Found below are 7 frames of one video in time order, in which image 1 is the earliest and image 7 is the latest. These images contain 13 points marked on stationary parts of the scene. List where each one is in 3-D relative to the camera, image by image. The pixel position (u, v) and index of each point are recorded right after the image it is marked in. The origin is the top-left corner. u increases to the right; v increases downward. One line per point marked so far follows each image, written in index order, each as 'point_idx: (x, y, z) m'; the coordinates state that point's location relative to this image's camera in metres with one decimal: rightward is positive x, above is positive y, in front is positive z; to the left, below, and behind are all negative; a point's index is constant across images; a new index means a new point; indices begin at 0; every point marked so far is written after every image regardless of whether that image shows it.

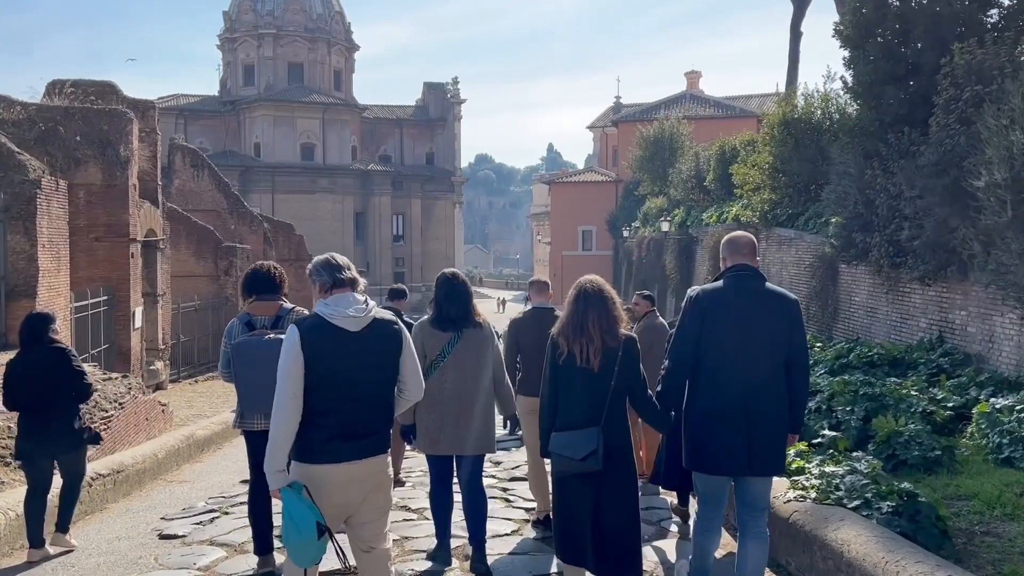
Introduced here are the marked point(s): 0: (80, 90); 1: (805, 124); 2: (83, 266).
0: (-8.2, +3.7, +17.6) m
1: (+5.7, +3.2, +18.2) m
2: (-7.4, +0.4, +15.9) m
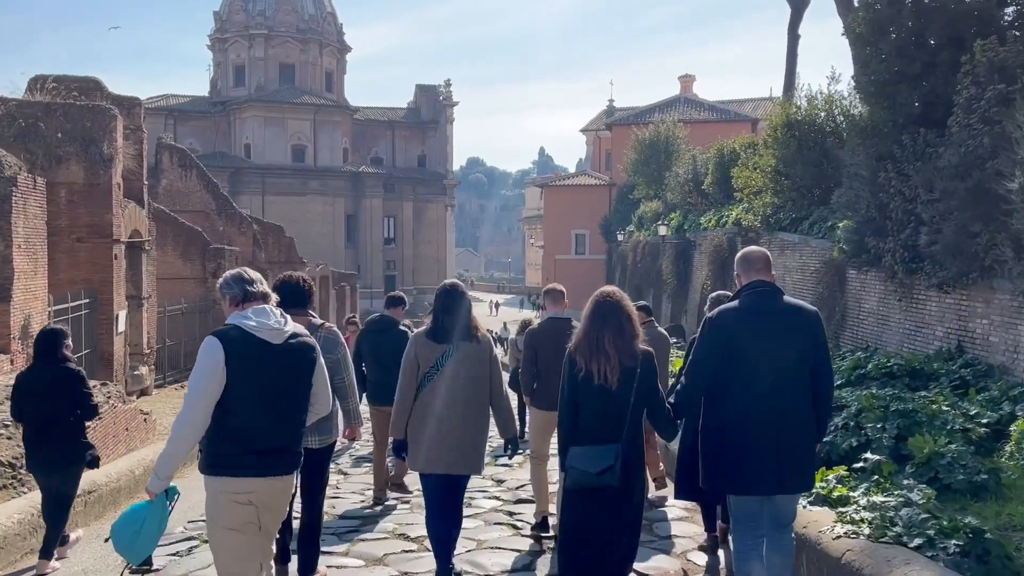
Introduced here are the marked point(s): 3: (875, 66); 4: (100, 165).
0: (-8.2, +3.7, +17.0) m
1: (+5.7, +3.1, +17.8) m
2: (-7.4, +0.3, +15.4) m
3: (+4.6, +2.8, +11.8) m
4: (-6.7, +2.0, +15.1) m
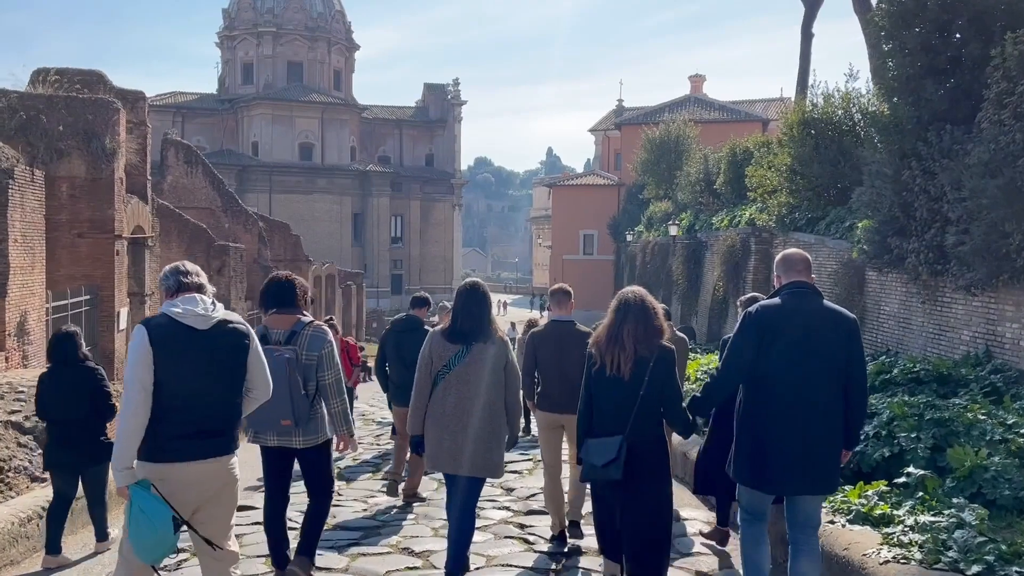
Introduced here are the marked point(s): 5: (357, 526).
0: (-8.0, +3.8, +16.7) m
1: (+5.9, +3.1, +17.4) m
2: (-7.3, +0.4, +15.1) m
3: (+4.8, +2.8, +11.4) m
4: (-6.5, +2.0, +14.8) m
5: (-1.1, -1.7, +6.7) m
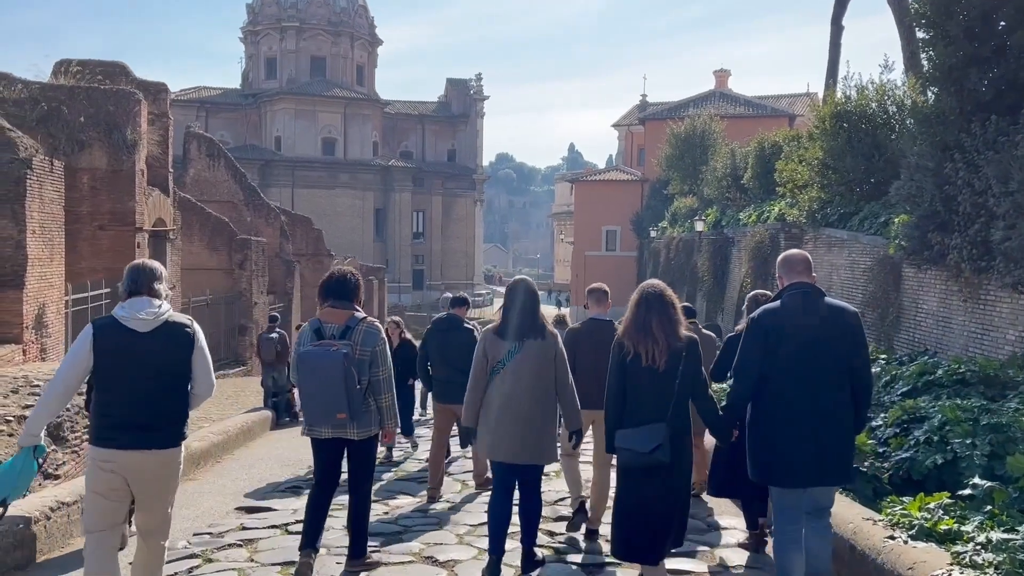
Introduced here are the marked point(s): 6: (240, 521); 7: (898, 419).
0: (-7.6, +3.9, +16.6) m
1: (+6.3, +3.1, +17.0) m
2: (-6.9, +0.5, +14.9) m
3: (+5.1, +2.8, +11.0) m
4: (-6.1, +2.2, +14.6) m
5: (-0.9, -1.7, +6.4) m
6: (-2.0, -1.7, +6.7) m
7: (+2.8, -0.9, +6.6) m
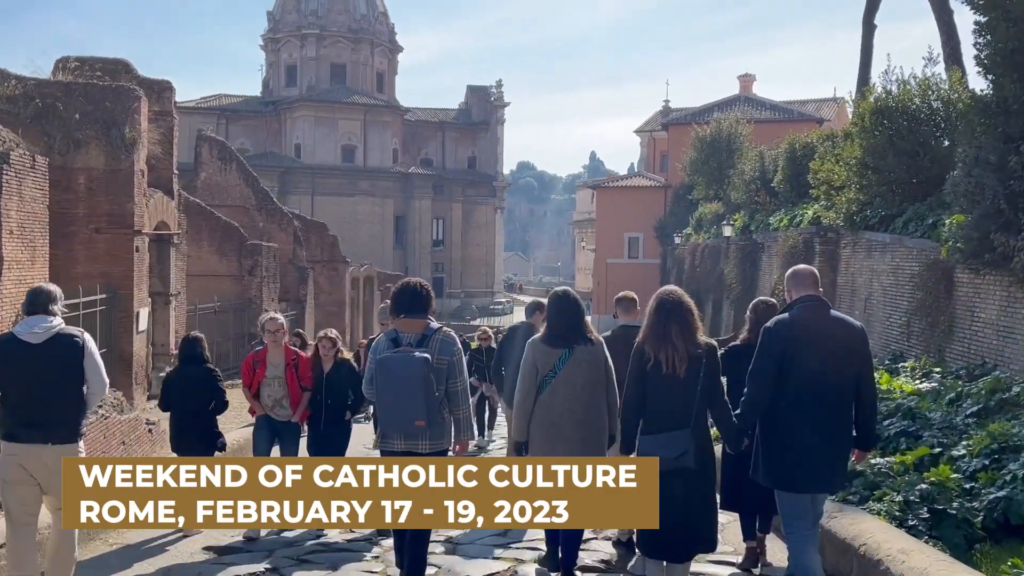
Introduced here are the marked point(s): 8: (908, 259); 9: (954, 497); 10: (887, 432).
0: (-7.3, +3.8, +15.9) m
1: (+6.7, +3.0, +16.0) m
2: (-6.6, +0.4, +14.2) m
3: (+5.3, +2.8, +10.0) m
4: (-5.8, +2.1, +13.8) m
5: (-0.8, -1.7, +5.5) m
6: (-1.9, -1.7, +5.8) m
7: (+2.9, -1.0, +5.6) m
8: (+5.6, +0.4, +13.2) m
9: (+2.5, -1.2, +5.2) m
10: (+3.0, -1.1, +7.3) m
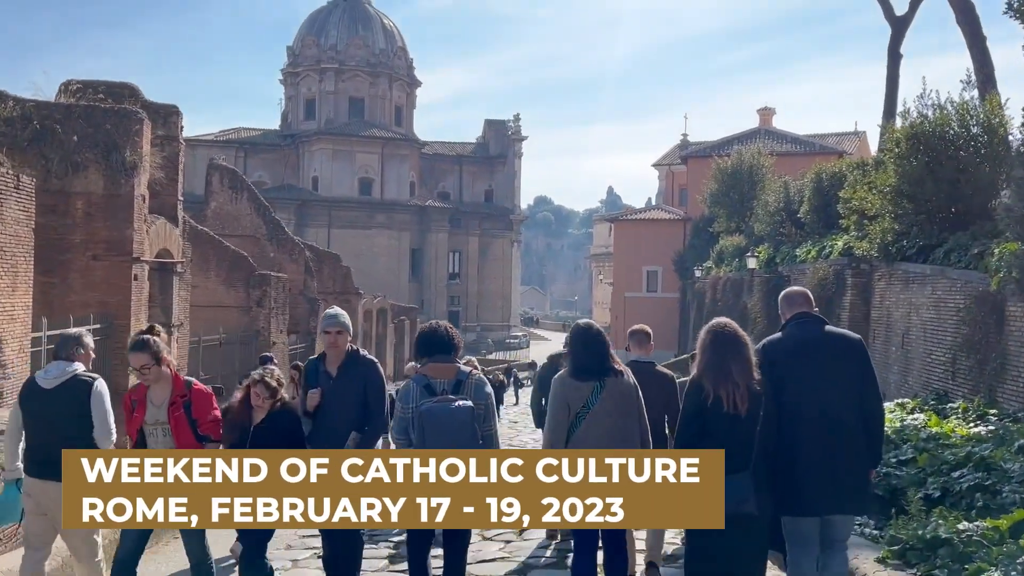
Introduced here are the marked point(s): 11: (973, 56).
0: (-7.0, +3.3, +15.4) m
1: (+6.9, +2.4, +15.2) m
2: (-6.4, 0.0, +13.5) m
3: (+5.4, +2.4, +9.2) m
4: (-5.6, +1.6, +13.3) m
5: (-0.8, -1.8, +4.7) m
6: (-1.9, -1.9, +5.0) m
7: (+2.9, -1.1, +4.8) m
8: (+5.8, 0.0, +12.3) m
9: (+2.5, -1.3, +4.3) m
10: (+3.1, -1.4, +6.5) m
11: (+9.4, +4.7, +18.8) m
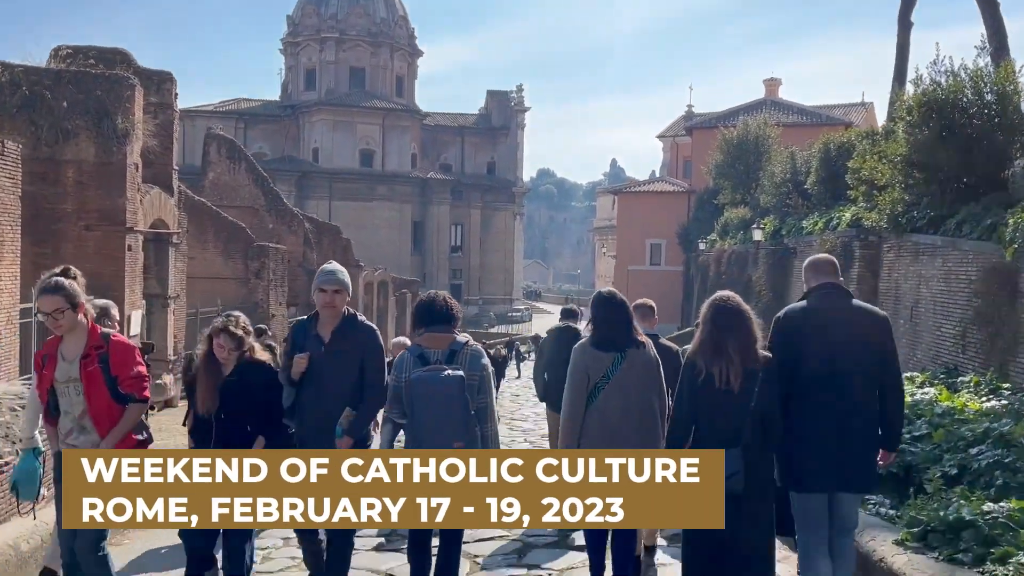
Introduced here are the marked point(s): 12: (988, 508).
0: (-7.0, +3.8, +15.0) m
1: (+7.0, +2.9, +14.8) m
2: (-6.3, +0.4, +13.2) m
3: (+5.4, +2.7, +8.8) m
4: (-5.6, +2.1, +12.9) m
5: (-0.8, -1.7, +4.4) m
6: (-1.9, -1.7, +4.8) m
7: (+2.9, -1.0, +4.5) m
8: (+5.9, +0.3, +12.0) m
9: (+2.5, -1.2, +4.1) m
10: (+3.1, -1.2, +6.2) m
11: (+9.4, +5.3, +18.4) m
12: (+2.8, -1.3, +5.4) m
